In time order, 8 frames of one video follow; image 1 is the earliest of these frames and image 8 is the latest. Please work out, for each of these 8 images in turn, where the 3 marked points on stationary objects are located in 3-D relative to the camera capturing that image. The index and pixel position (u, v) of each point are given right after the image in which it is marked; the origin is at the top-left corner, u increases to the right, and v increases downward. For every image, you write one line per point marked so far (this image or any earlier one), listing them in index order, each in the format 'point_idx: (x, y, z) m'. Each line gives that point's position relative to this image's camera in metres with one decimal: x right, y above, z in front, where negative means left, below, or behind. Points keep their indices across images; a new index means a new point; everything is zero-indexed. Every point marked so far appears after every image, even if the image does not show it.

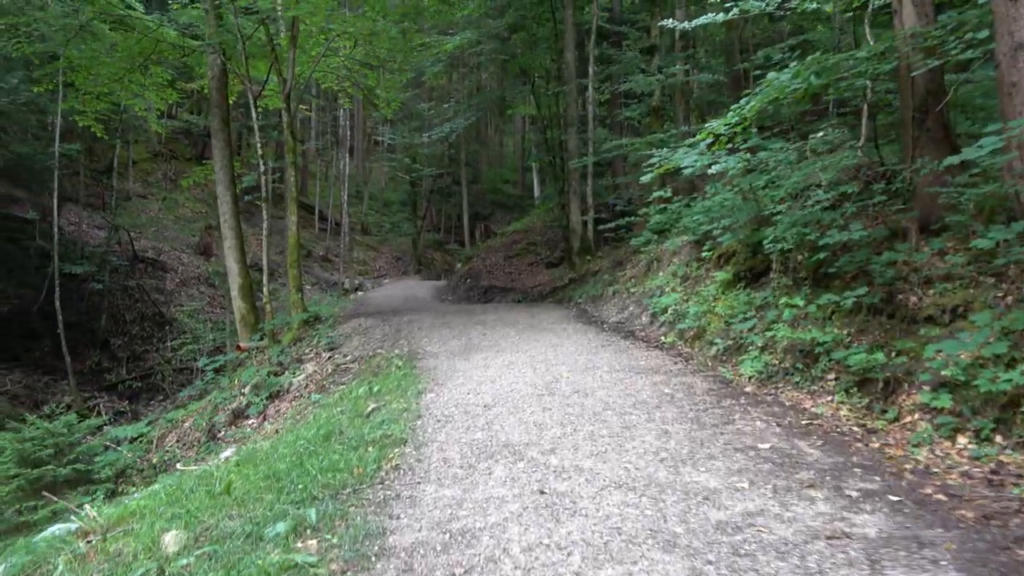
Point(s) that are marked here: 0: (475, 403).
0: (-0.3, -0.9, +5.8) m
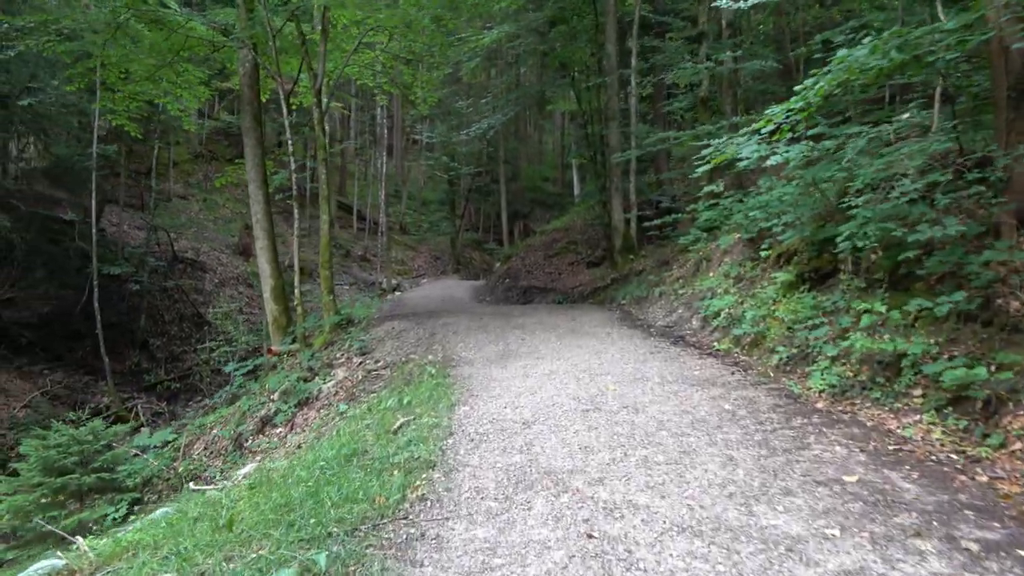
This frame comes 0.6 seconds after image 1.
0: (0.0, -0.9, +5.3) m
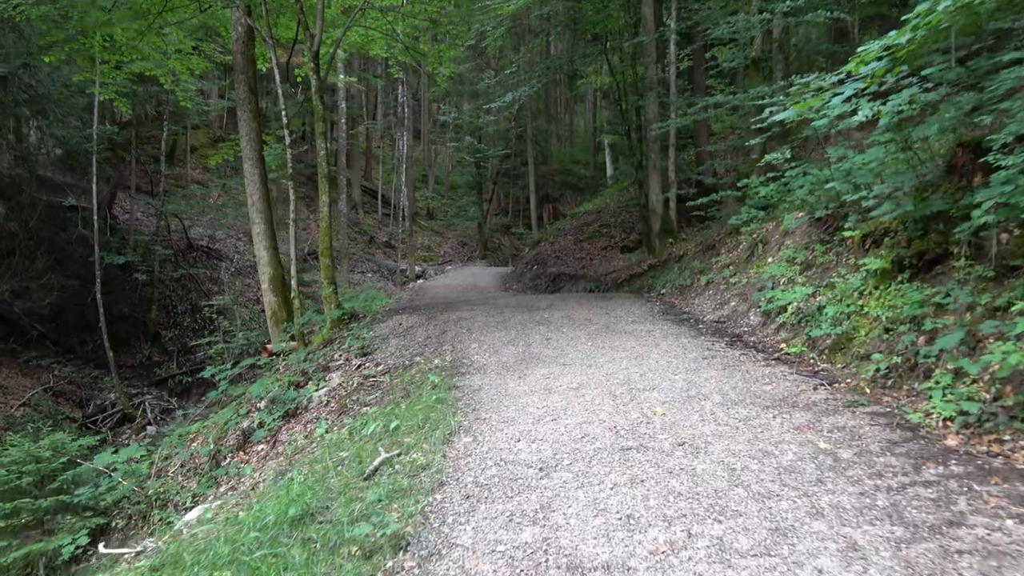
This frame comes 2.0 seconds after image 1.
0: (+0.1, -0.9, +3.9) m
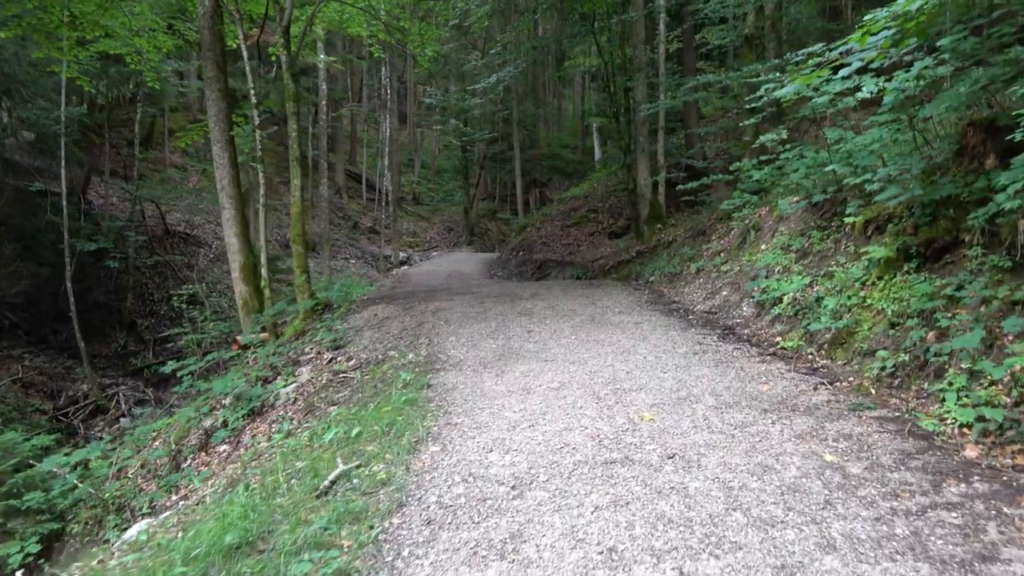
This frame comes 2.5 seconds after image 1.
0: (-0.1, -0.9, +3.5) m
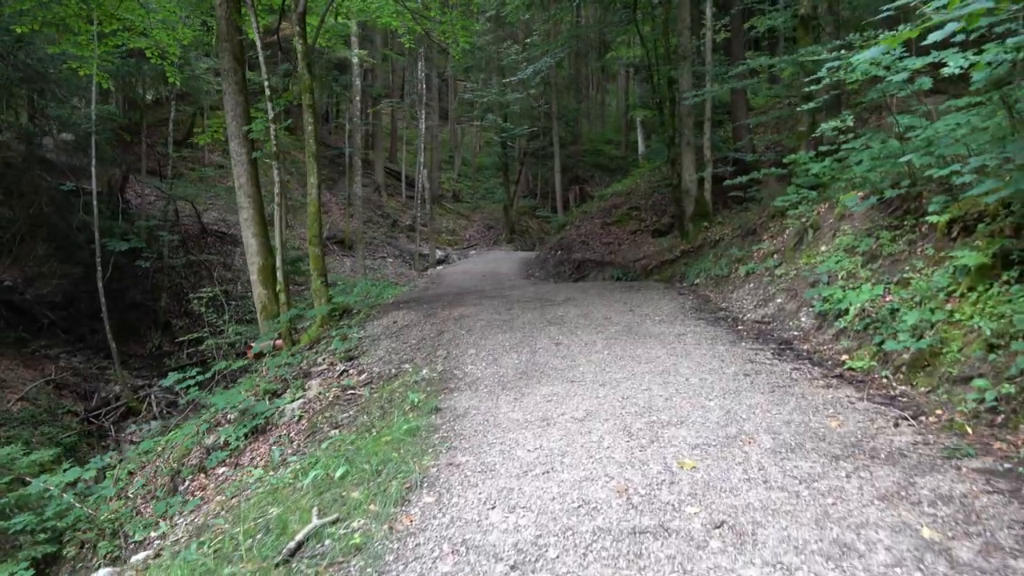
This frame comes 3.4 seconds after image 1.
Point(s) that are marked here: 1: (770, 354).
0: (-0.1, -0.9, +2.7) m
1: (+2.0, -0.5, +5.7) m
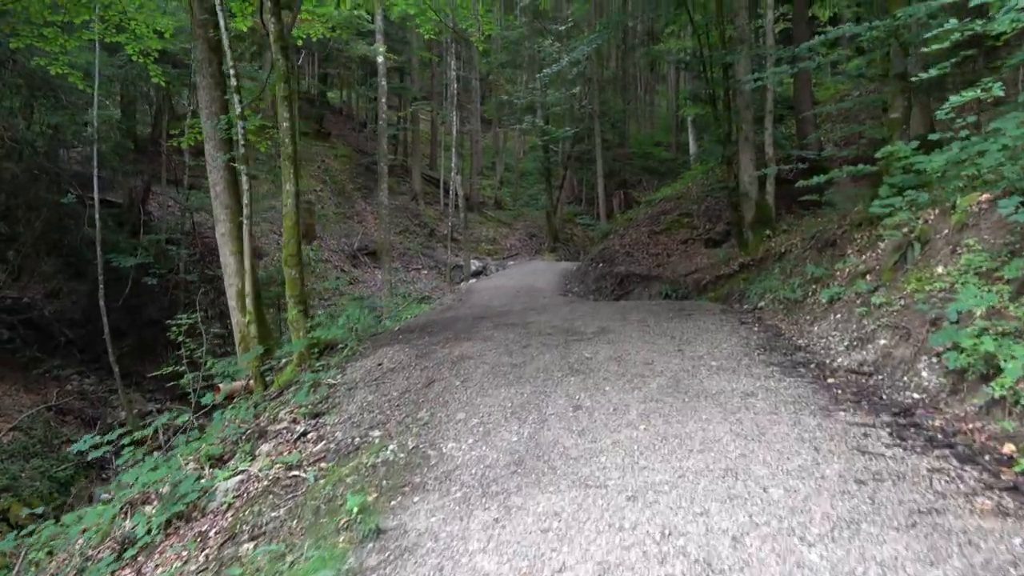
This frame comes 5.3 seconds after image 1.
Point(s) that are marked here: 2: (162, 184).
0: (-0.3, -1.2, +1.0) m
1: (+1.9, -0.7, +3.9) m
2: (-9.0, +2.7, +19.3) m
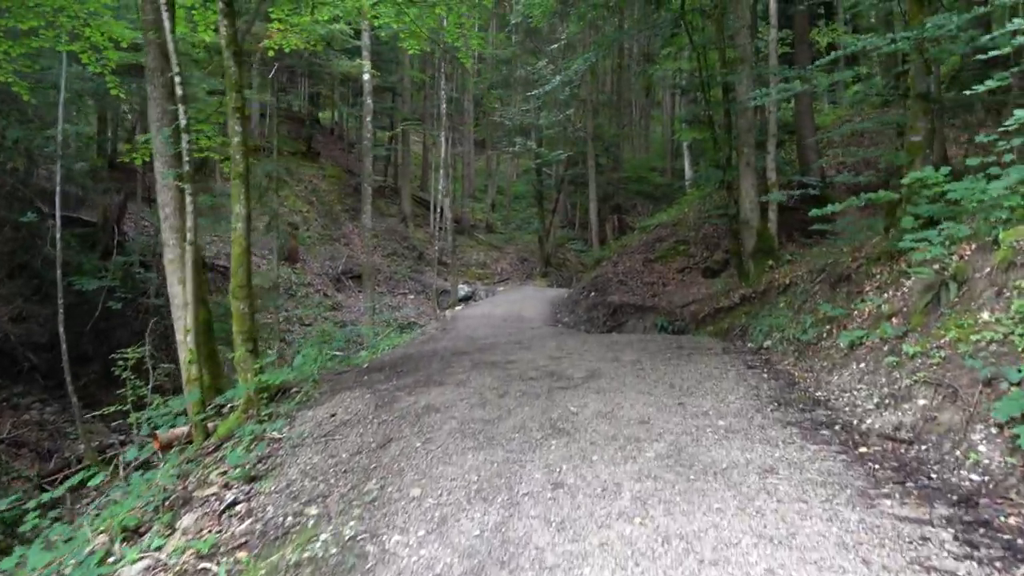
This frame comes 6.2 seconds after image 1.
0: (-0.4, -1.3, +0.1) m
1: (+1.7, -1.0, +3.0) m
2: (-9.3, +2.1, +18.4) m
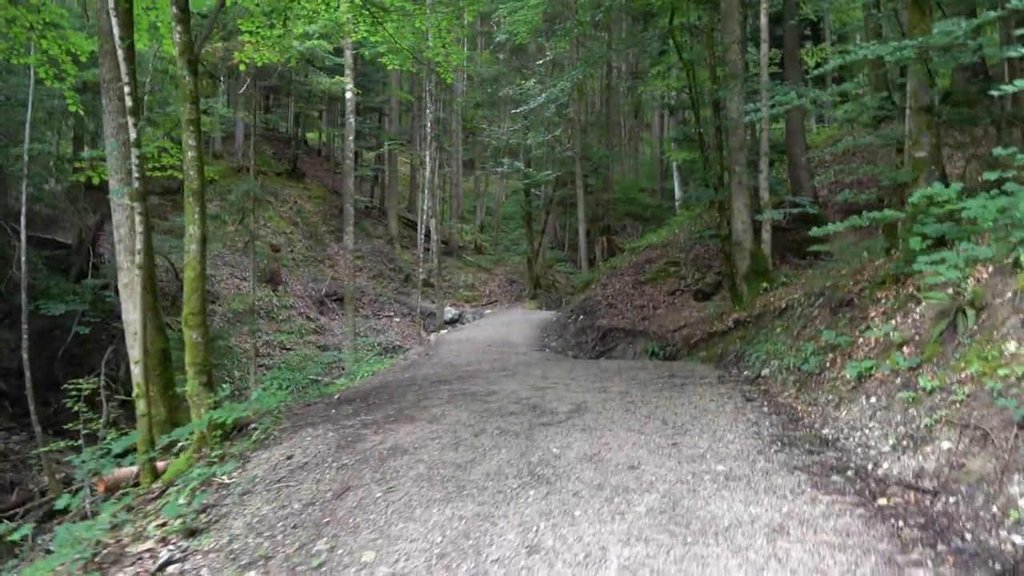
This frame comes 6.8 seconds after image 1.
0: (-0.5, -1.4, -0.4) m
1: (+1.6, -1.1, +2.5) m
2: (-9.6, +1.5, +17.8) m
